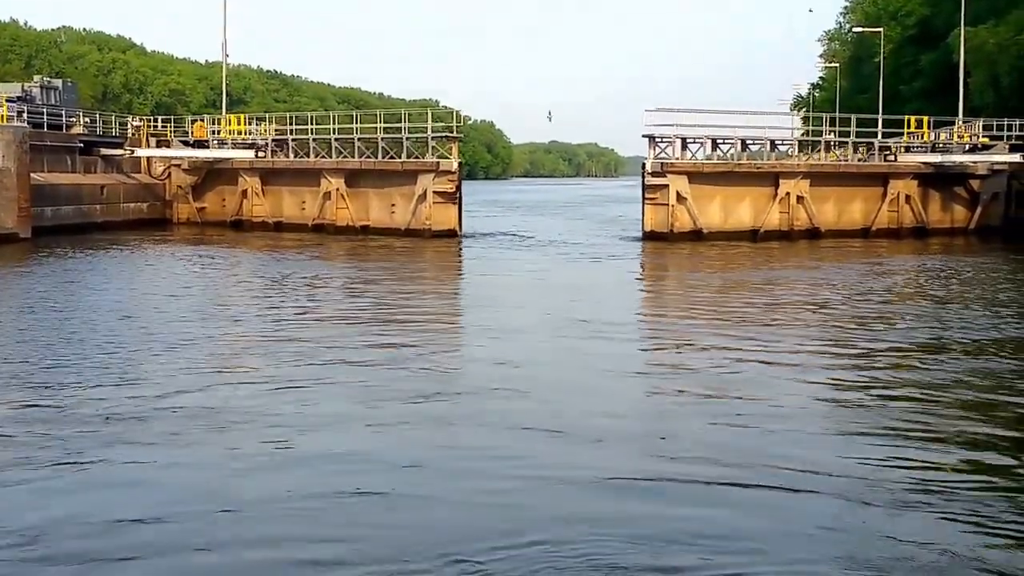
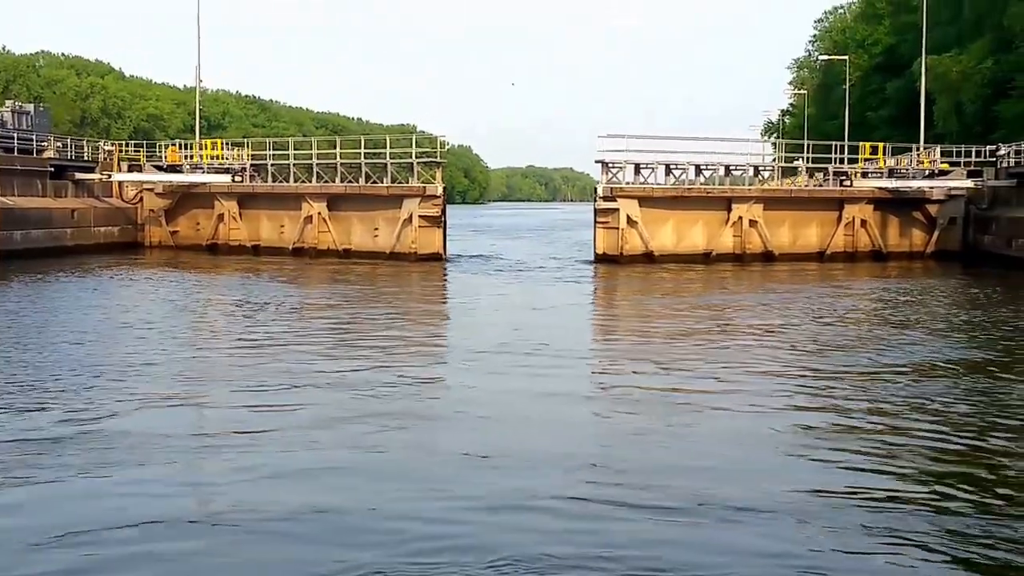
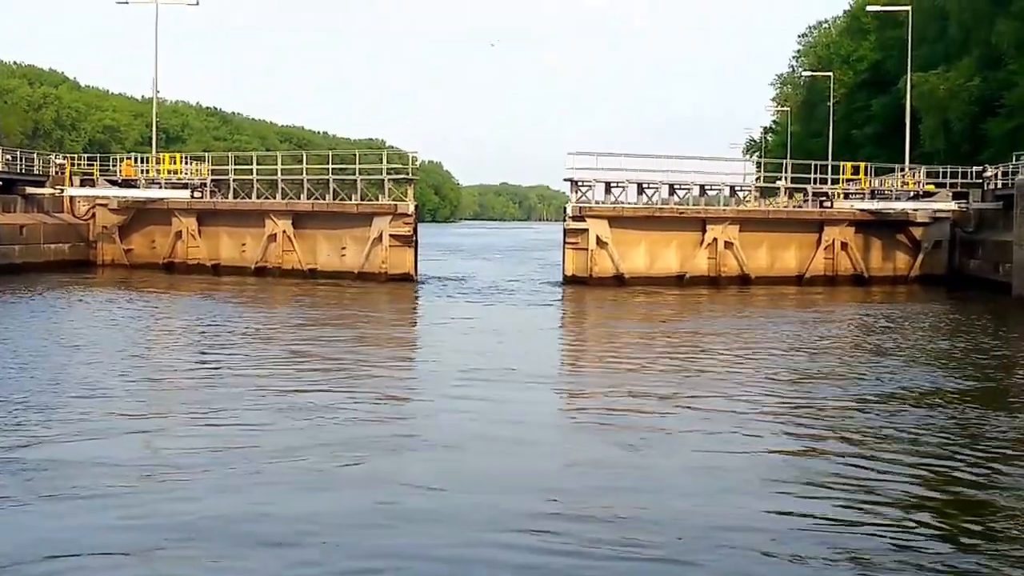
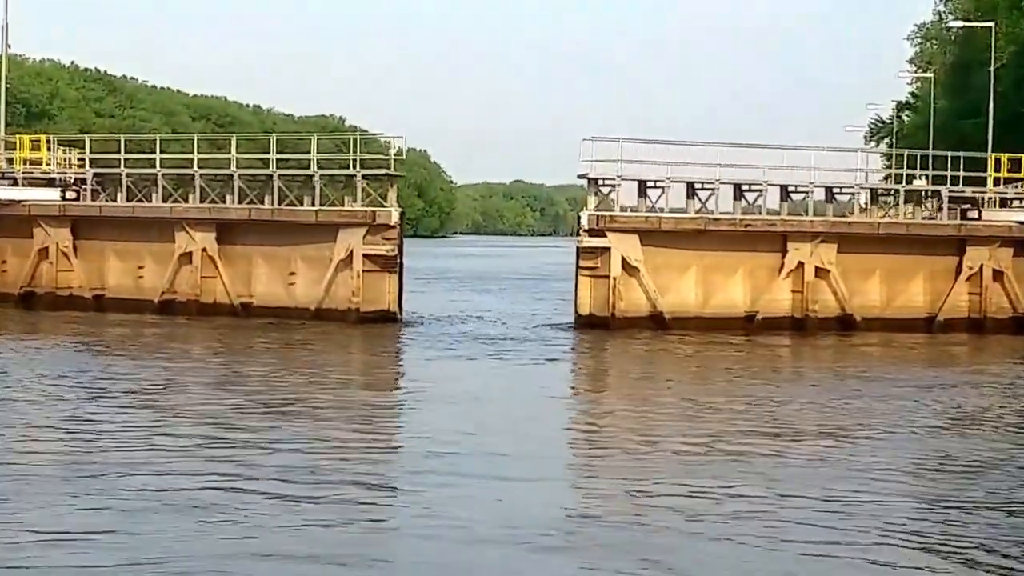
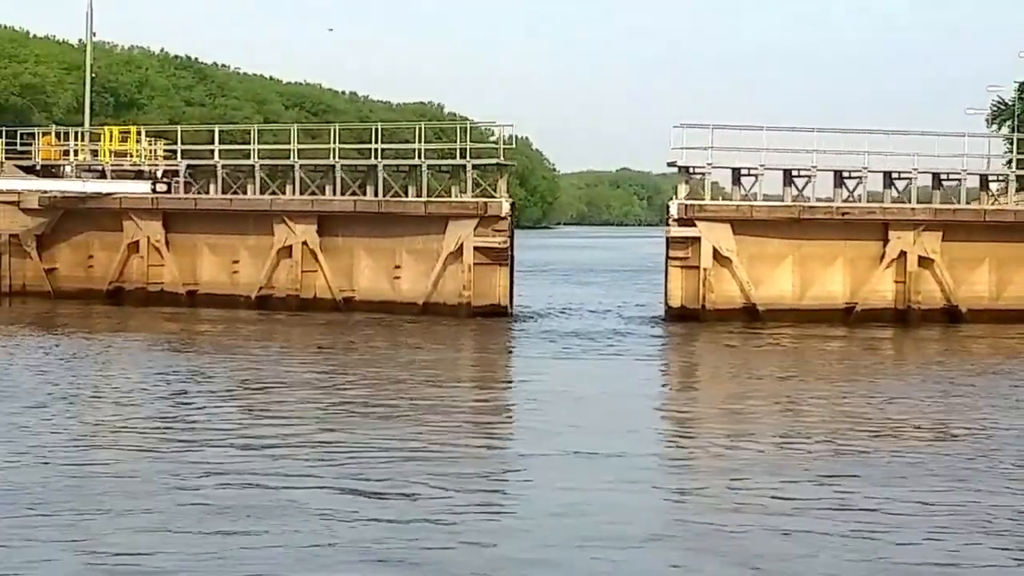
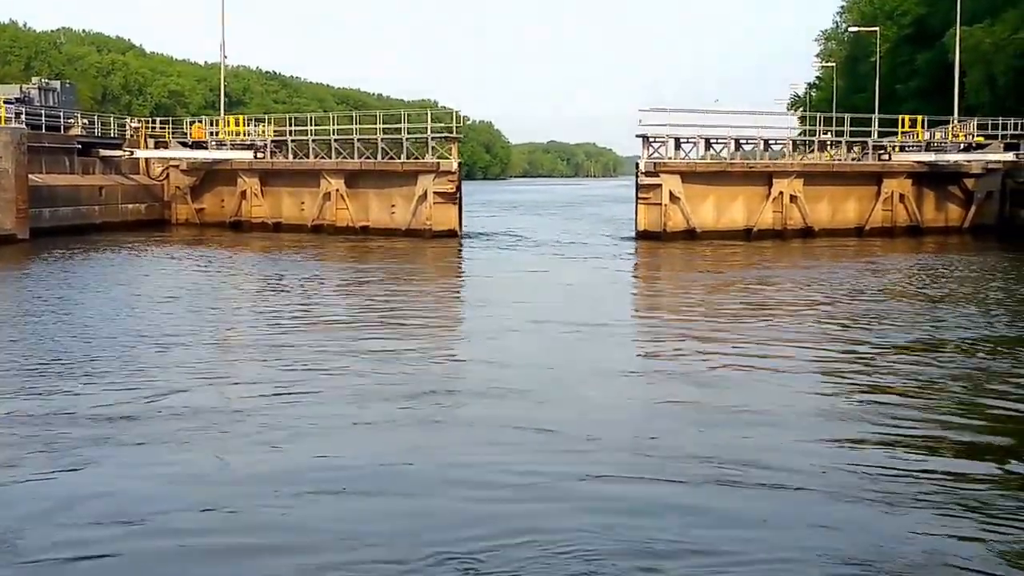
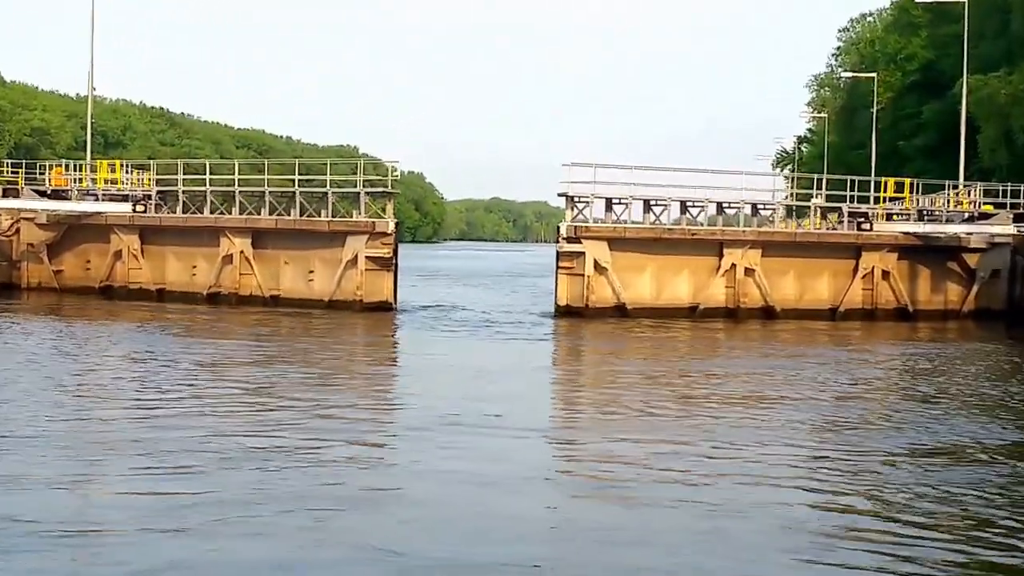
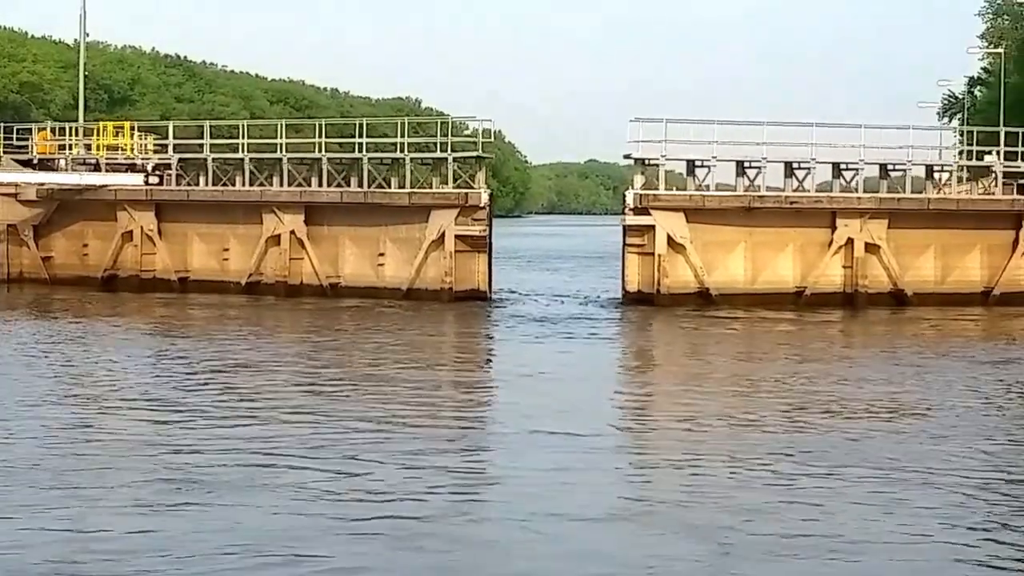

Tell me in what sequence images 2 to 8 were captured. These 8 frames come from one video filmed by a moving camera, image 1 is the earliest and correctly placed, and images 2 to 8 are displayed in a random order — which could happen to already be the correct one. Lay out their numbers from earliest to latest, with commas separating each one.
6, 2, 3, 7, 4, 5, 8
